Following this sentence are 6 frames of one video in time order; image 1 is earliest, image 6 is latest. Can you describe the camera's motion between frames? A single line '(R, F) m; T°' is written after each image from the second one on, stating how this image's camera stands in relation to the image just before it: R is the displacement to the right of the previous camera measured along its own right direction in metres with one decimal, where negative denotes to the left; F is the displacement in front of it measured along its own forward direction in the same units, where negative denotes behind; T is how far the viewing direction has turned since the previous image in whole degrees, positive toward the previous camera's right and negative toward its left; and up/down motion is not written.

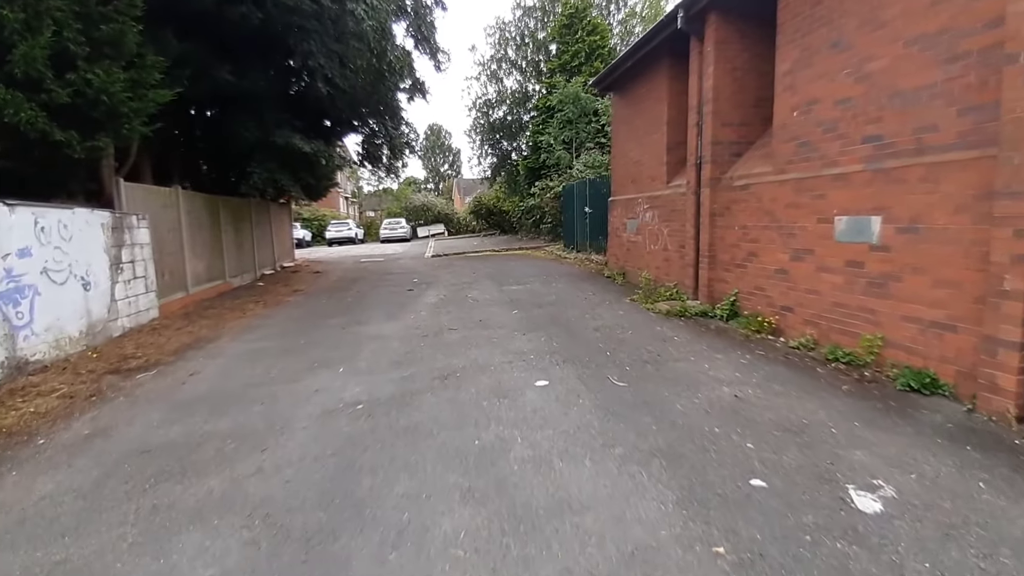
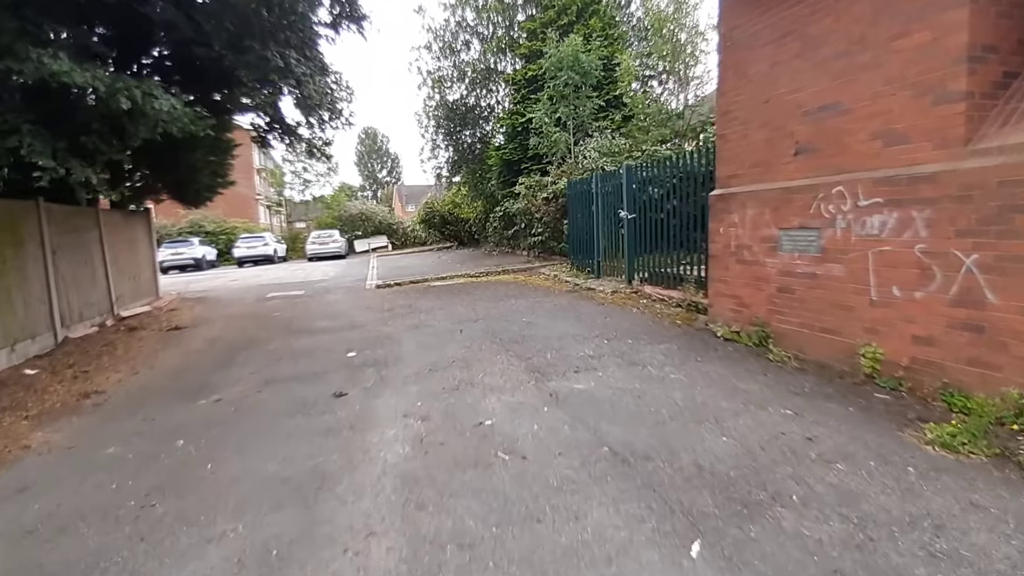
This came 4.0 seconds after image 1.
(-1.1, +5.6) m; +7°
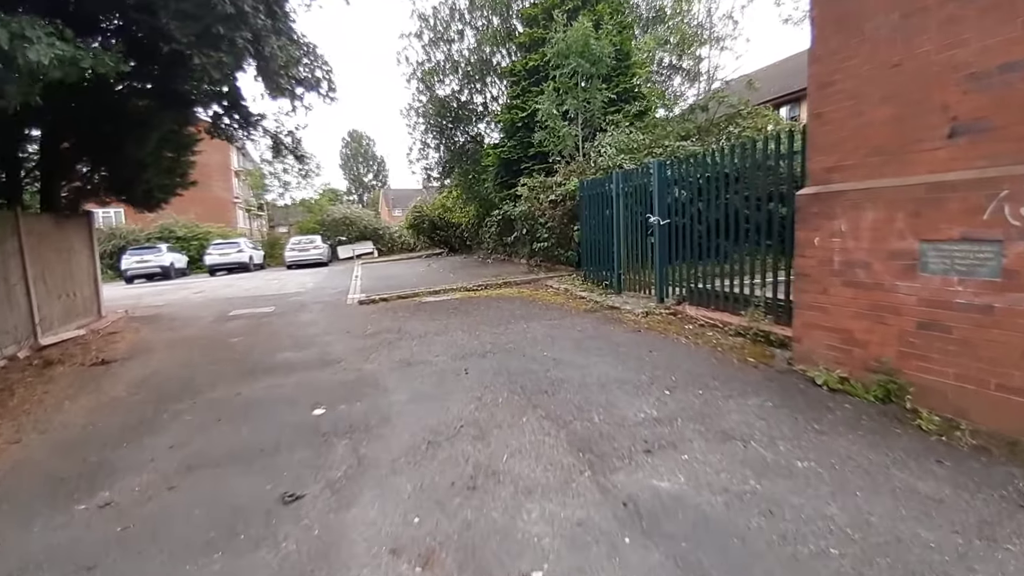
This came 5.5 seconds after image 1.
(-0.4, +1.6) m; +1°
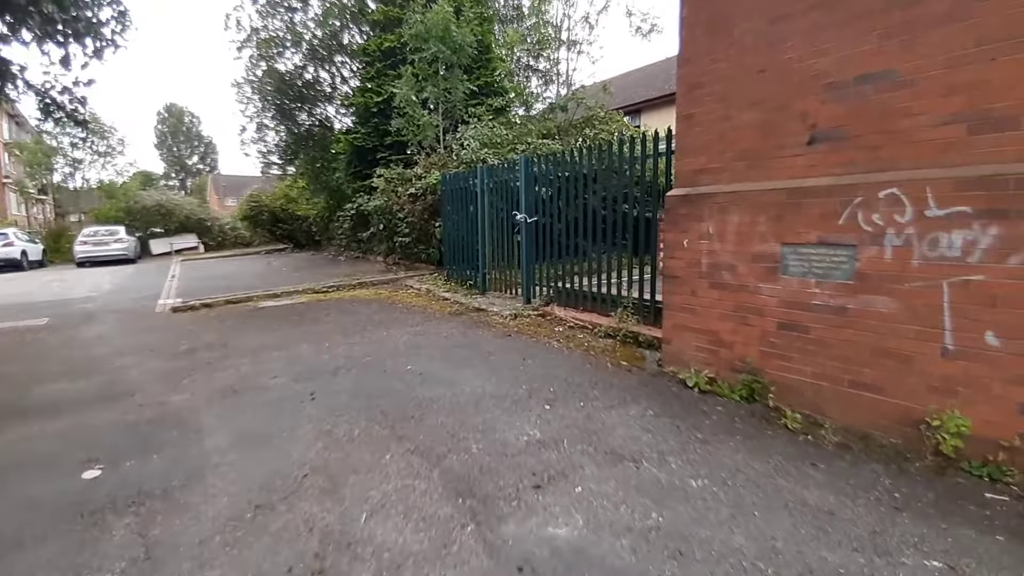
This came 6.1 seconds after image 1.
(0.0, +0.6) m; +16°
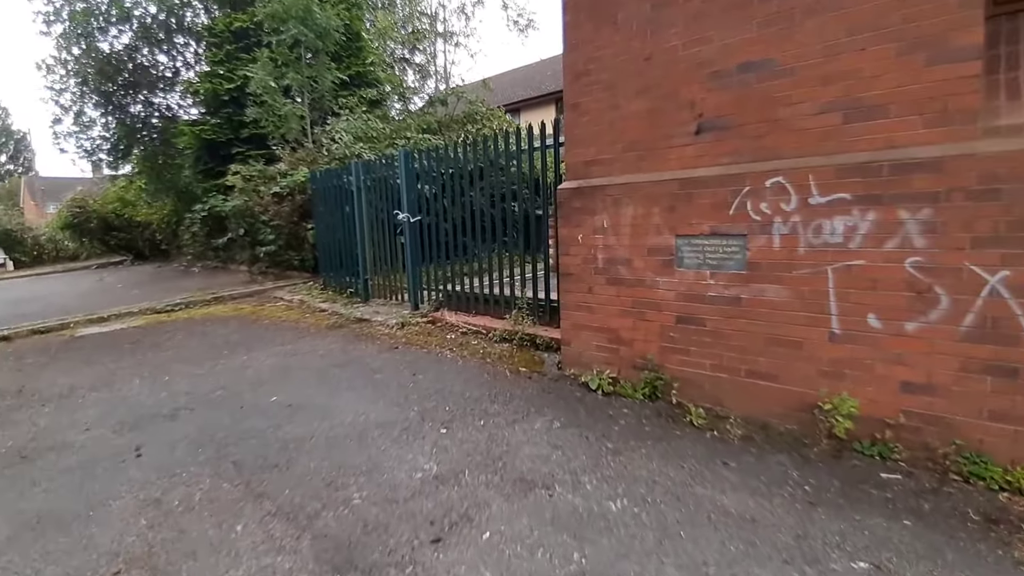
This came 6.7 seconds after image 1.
(0.0, +0.5) m; +13°
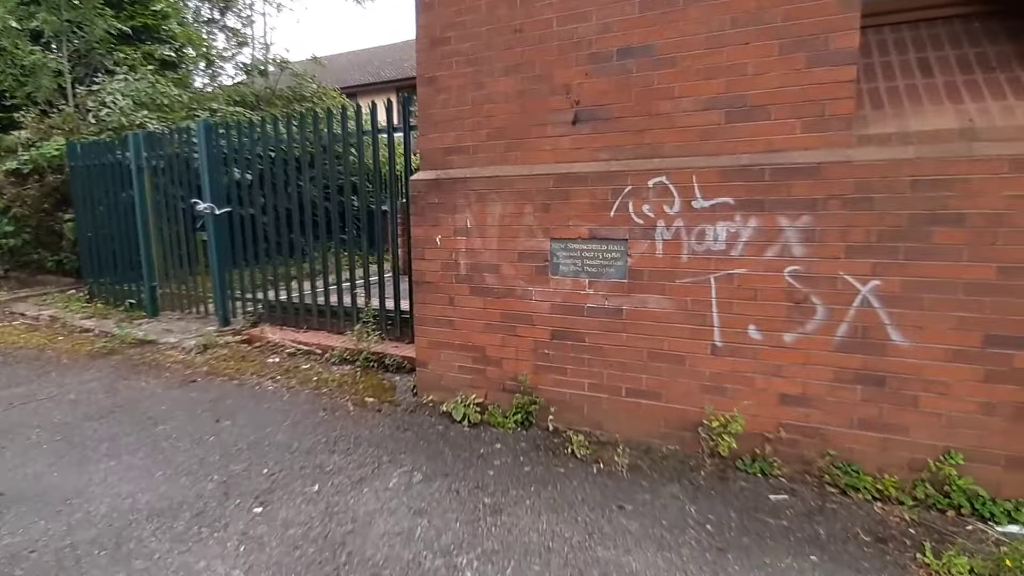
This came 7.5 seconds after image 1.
(0.0, +0.7) m; +18°
